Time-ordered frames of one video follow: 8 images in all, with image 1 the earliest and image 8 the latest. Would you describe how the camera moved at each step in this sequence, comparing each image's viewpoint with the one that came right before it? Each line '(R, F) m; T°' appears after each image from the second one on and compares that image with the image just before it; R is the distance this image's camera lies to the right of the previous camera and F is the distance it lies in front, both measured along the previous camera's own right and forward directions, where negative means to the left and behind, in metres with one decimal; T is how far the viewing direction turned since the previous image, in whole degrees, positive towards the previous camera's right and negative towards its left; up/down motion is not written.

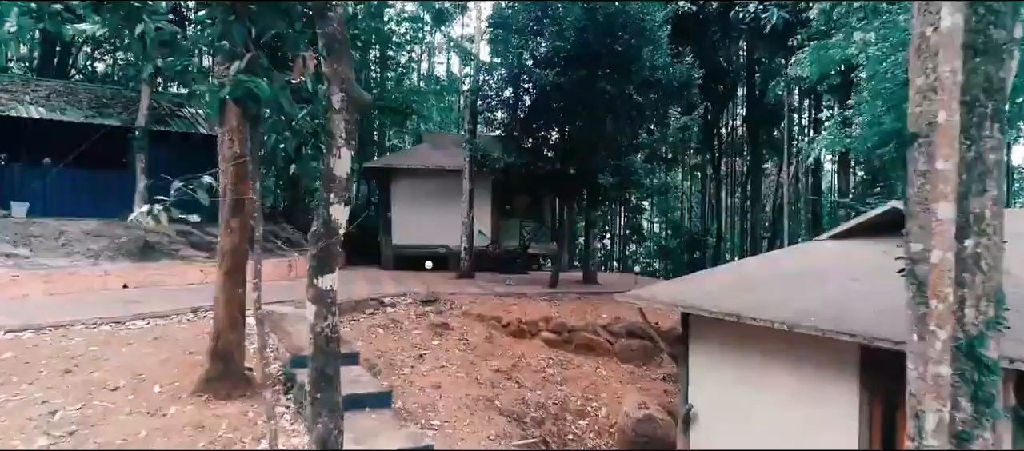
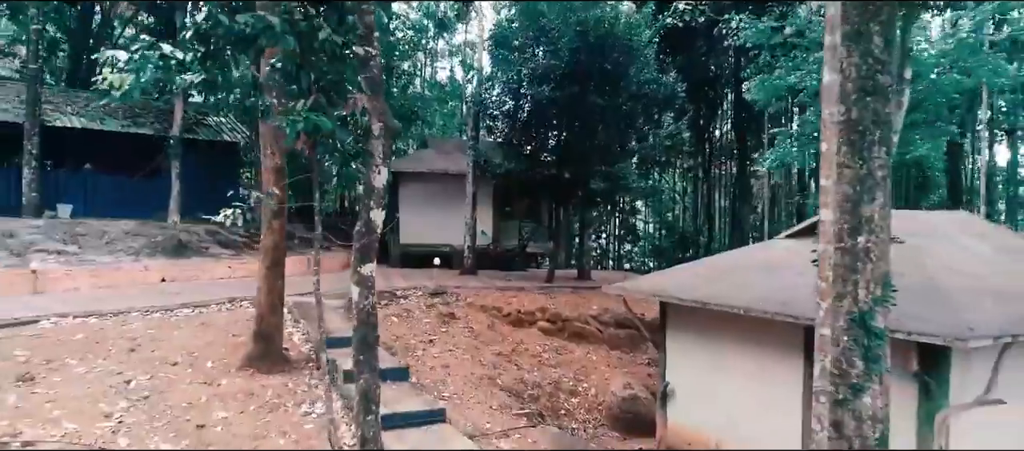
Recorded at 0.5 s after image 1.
(0.0, -1.2) m; 0°
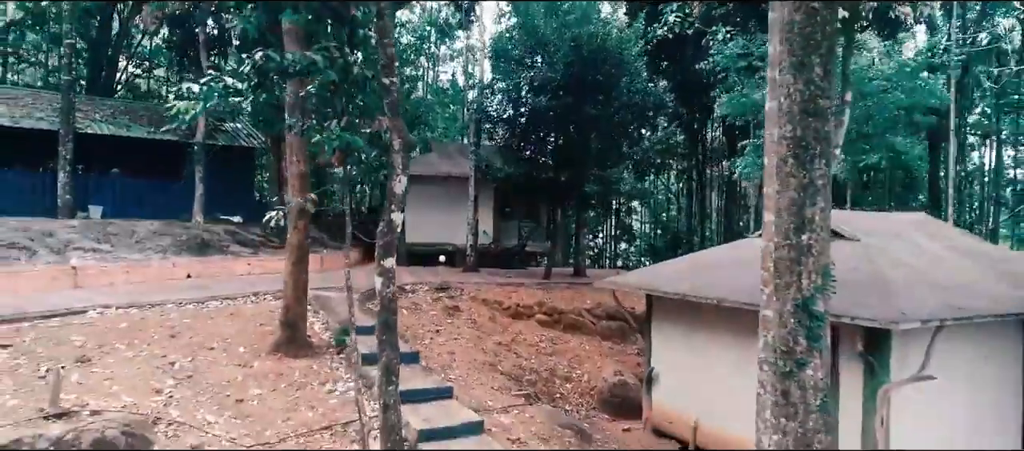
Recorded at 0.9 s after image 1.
(0.0, -1.0) m; 0°
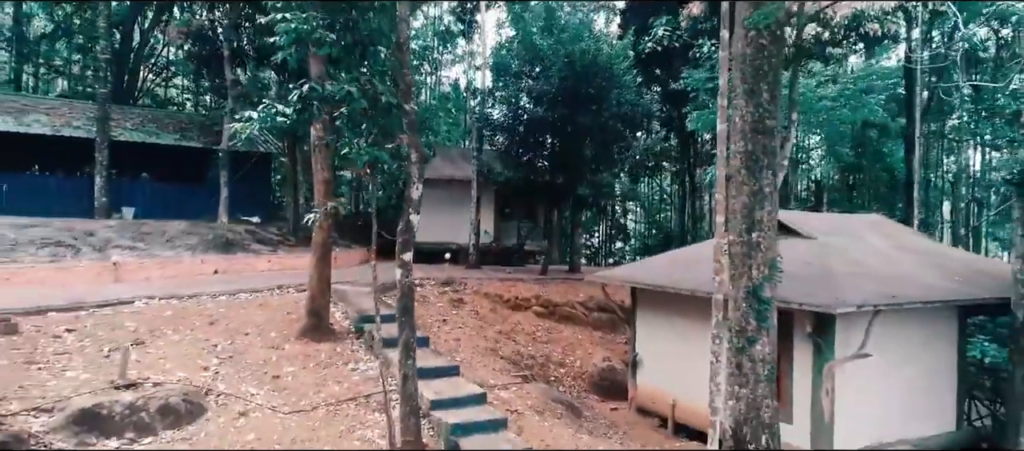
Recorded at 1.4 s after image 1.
(0.0, -1.2) m; 0°
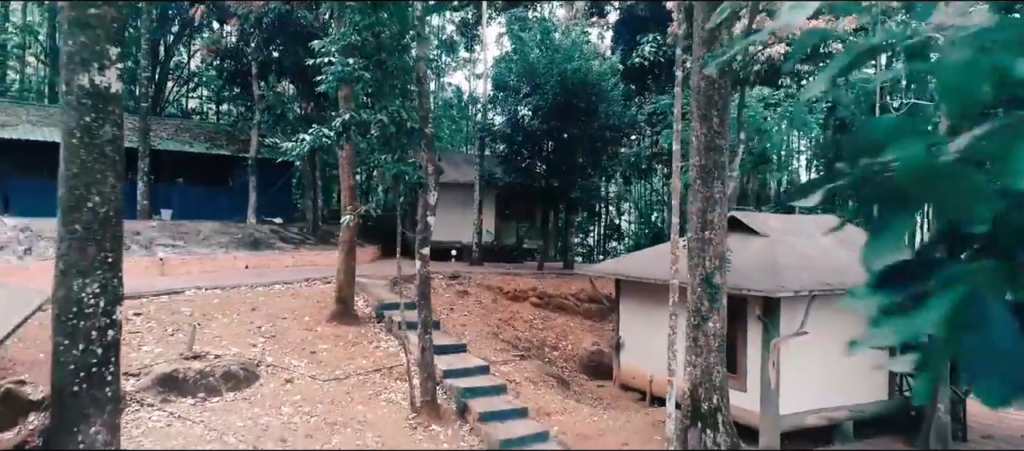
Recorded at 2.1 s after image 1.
(0.0, -1.7) m; 0°
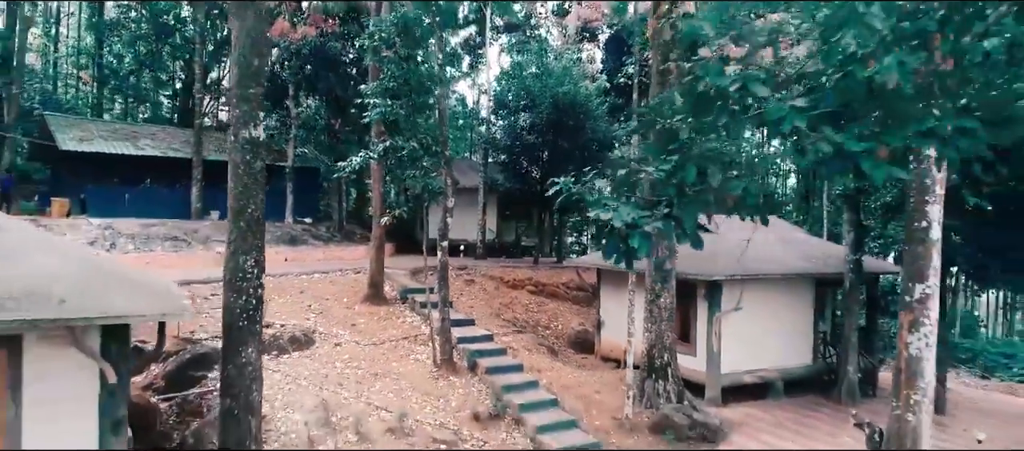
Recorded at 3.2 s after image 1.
(0.0, -2.7) m; 0°
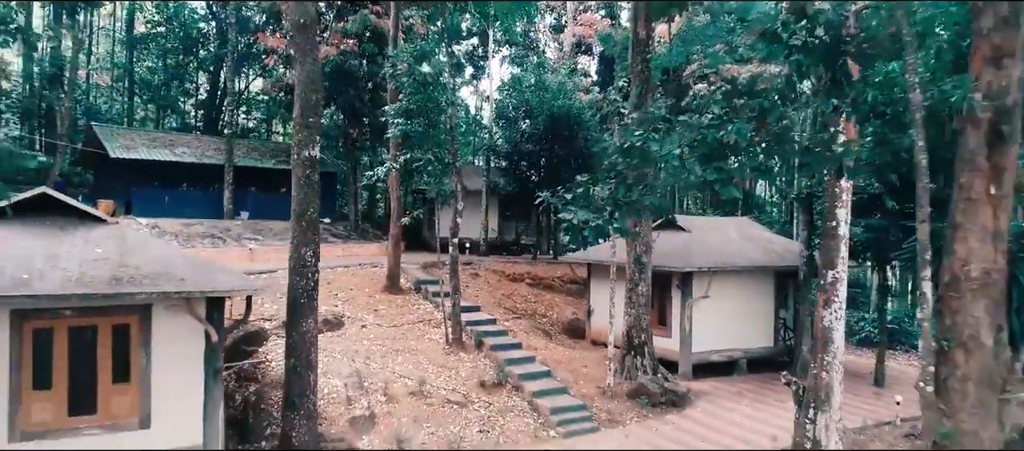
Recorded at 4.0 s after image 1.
(0.0, -2.1) m; 0°
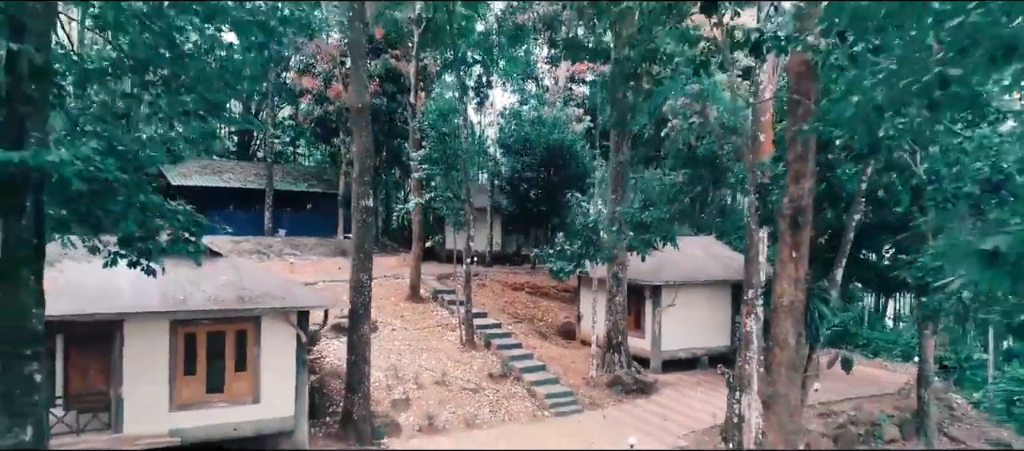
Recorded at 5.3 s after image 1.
(-0.1, -3.3) m; 0°
